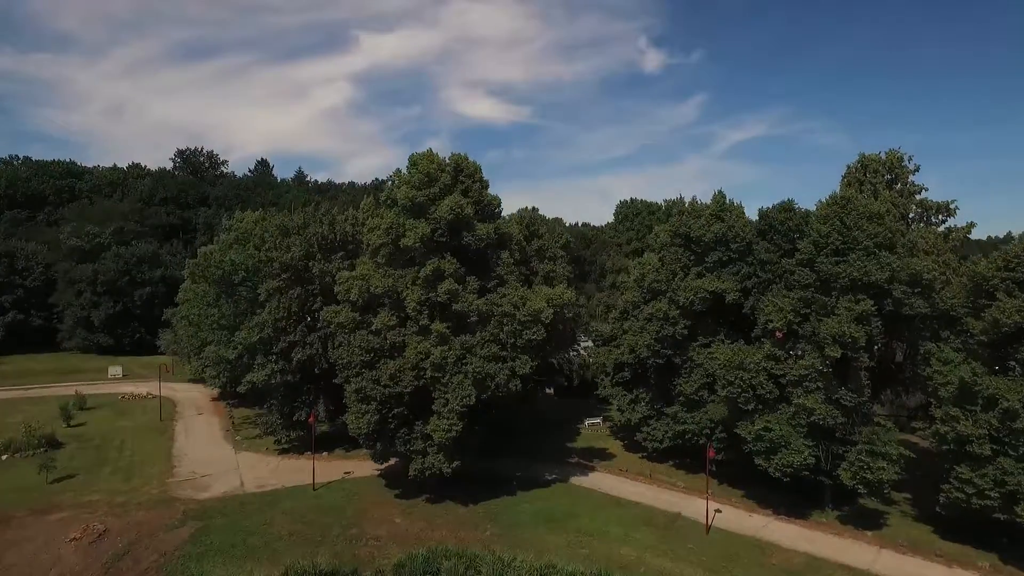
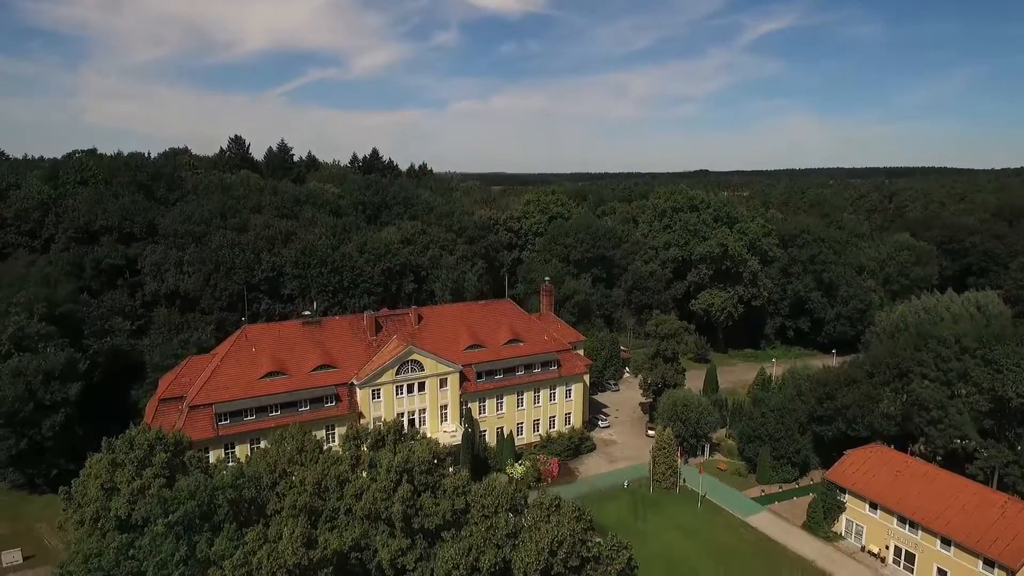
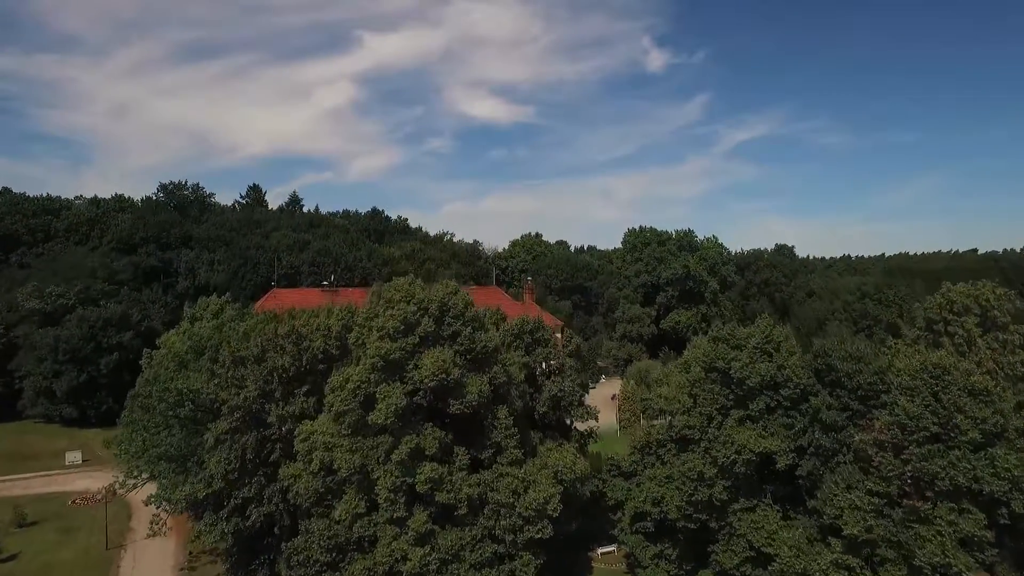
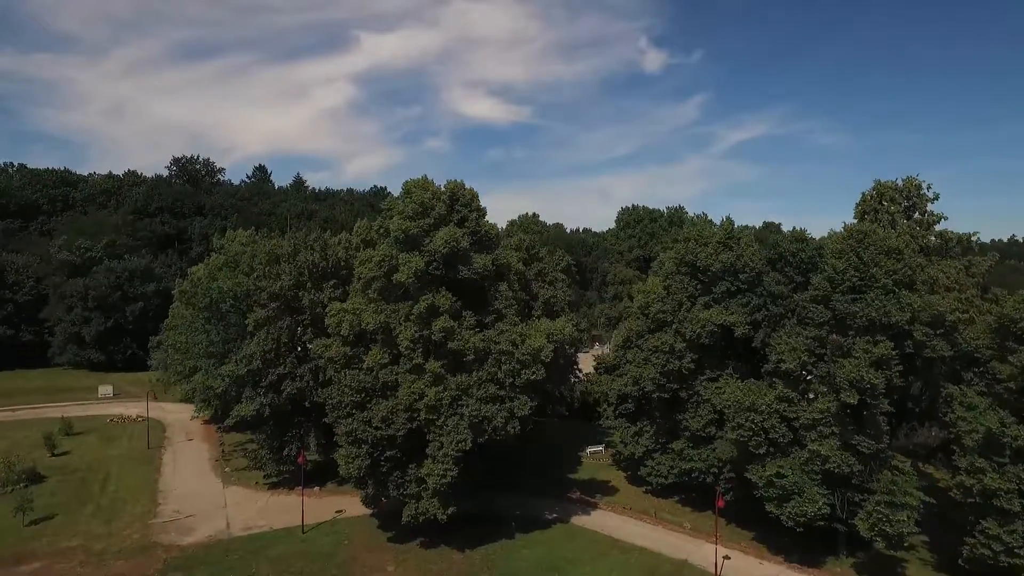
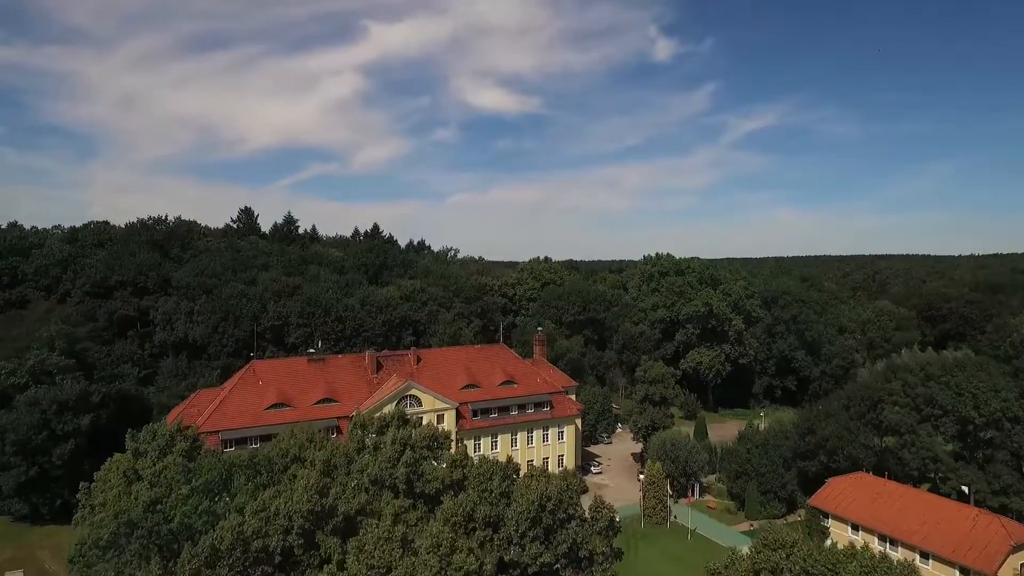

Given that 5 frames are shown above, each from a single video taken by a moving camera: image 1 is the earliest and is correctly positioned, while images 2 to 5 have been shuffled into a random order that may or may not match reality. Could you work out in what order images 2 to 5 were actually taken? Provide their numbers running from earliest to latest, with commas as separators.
4, 3, 5, 2
